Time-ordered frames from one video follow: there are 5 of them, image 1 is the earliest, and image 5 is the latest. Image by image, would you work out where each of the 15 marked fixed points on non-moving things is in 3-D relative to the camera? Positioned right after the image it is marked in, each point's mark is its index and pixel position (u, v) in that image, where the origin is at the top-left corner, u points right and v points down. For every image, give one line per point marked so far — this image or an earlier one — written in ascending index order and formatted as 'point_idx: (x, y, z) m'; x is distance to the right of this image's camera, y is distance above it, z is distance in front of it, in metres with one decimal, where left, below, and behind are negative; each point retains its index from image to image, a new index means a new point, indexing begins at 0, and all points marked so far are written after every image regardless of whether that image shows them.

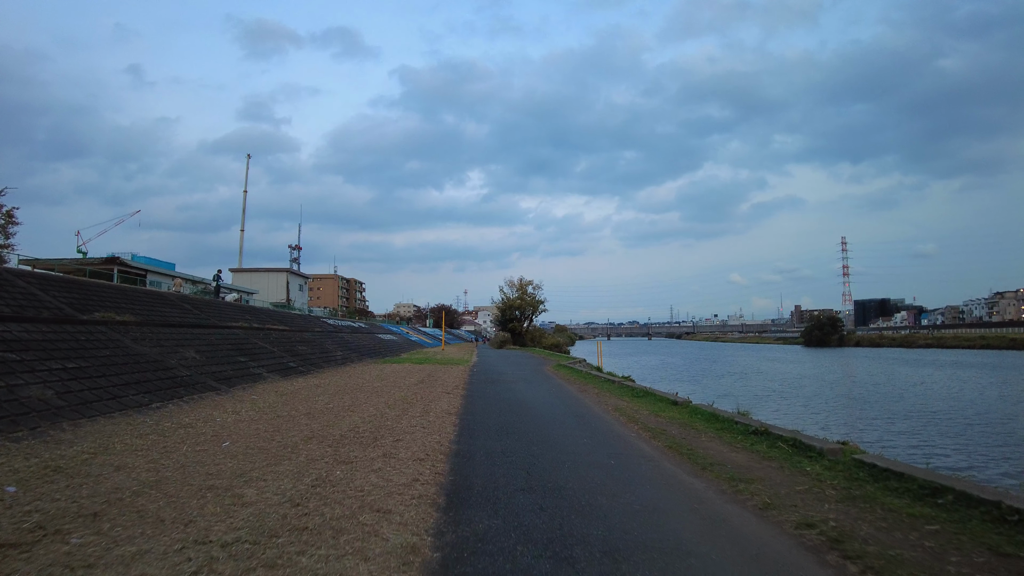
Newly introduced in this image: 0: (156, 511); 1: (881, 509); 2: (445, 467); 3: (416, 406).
0: (-3.3, -2.1, +4.9) m
1: (+4.1, -2.4, +5.8) m
2: (-0.9, -2.3, +6.6) m
3: (-2.2, -2.7, +11.6) m
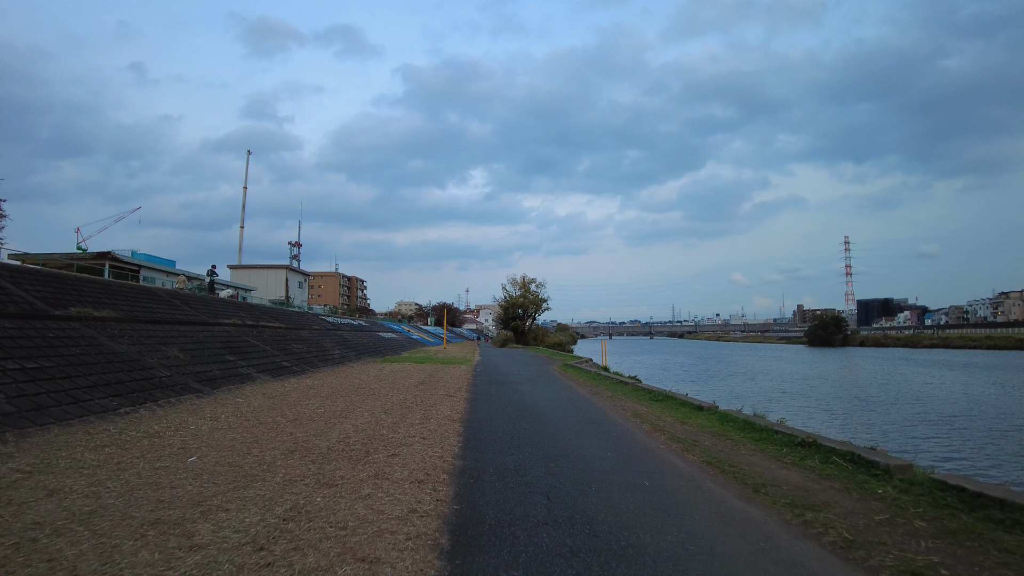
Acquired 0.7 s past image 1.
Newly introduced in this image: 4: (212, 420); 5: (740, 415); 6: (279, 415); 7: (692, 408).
0: (-3.2, -2.0, +3.8) m
1: (+4.3, -2.3, +4.6) m
2: (-0.7, -2.2, +5.5) m
3: (-2.0, -2.5, +10.5) m
4: (-5.5, -2.4, +9.5) m
5: (+4.8, -2.6, +10.9) m
6: (-4.6, -2.5, +10.3) m
7: (+4.1, -2.7, +11.9) m
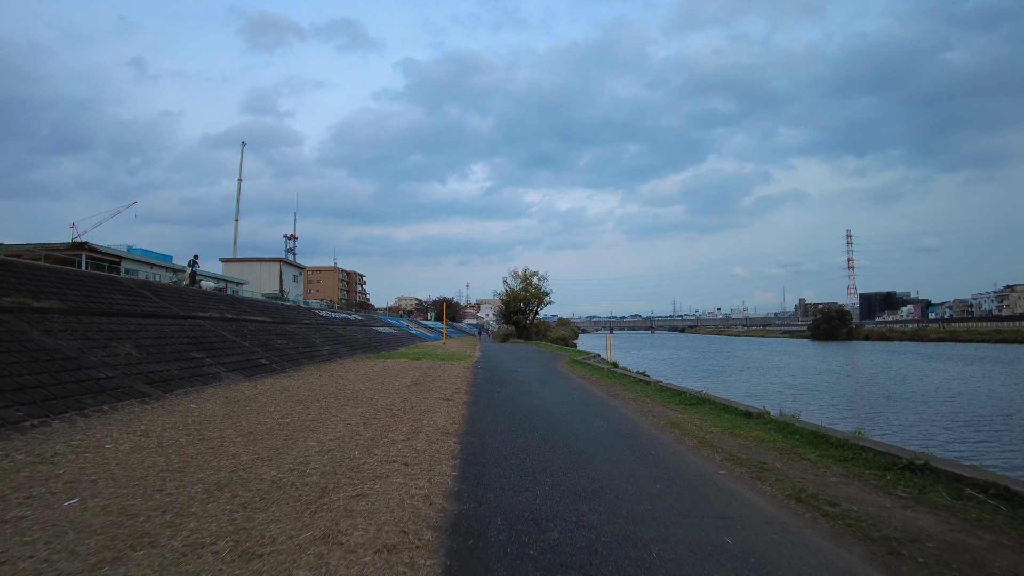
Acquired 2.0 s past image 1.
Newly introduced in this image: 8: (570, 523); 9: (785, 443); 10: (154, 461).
0: (-3.0, -1.7, +1.8) m
1: (+4.4, -2.0, +2.6) m
2: (-0.5, -1.9, +3.5) m
3: (-1.8, -2.2, +8.5) m
4: (-5.3, -2.1, +7.5) m
5: (+4.9, -2.3, +8.9) m
6: (-4.5, -2.2, +8.3) m
7: (+4.3, -2.4, +9.9) m
8: (+0.5, -2.0, +4.5) m
9: (+4.0, -2.3, +7.7) m
10: (-4.2, -2.0, +6.1) m
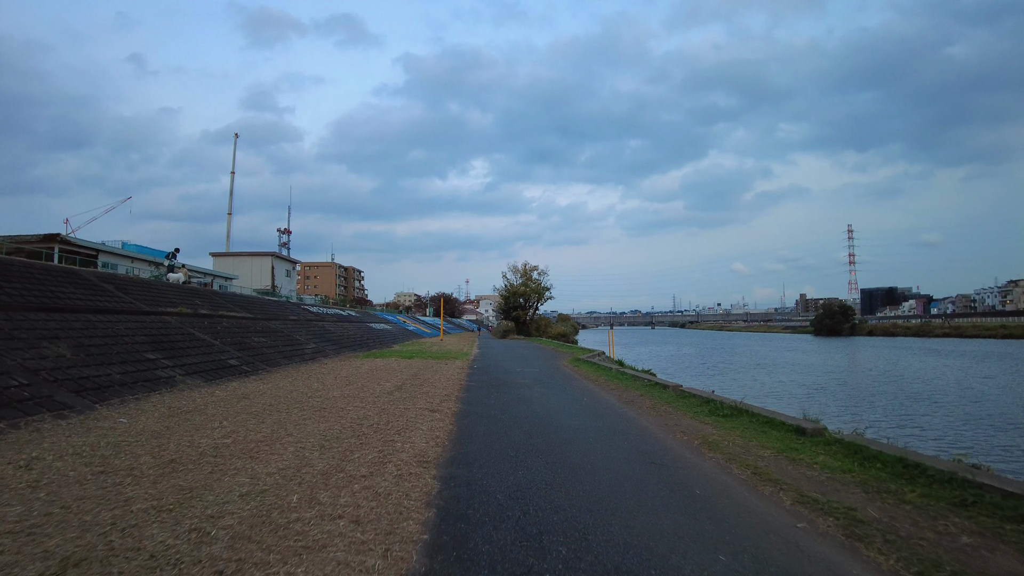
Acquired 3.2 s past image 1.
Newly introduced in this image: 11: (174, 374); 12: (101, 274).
0: (-3.0, -1.6, 0.0) m
1: (+4.4, -1.9, +0.8) m
2: (-0.5, -1.7, +1.7) m
3: (-1.8, -2.0, +6.7) m
4: (-5.3, -2.0, +5.7) m
5: (+4.9, -2.1, +7.1) m
6: (-4.5, -2.1, +6.5) m
7: (+4.2, -2.2, +8.1) m
8: (+0.5, -1.9, +2.7) m
9: (+4.0, -2.1, +5.9) m
10: (-4.2, -1.9, +4.4) m
11: (-7.9, -2.0, +12.2) m
12: (-14.8, +0.5, +18.9) m
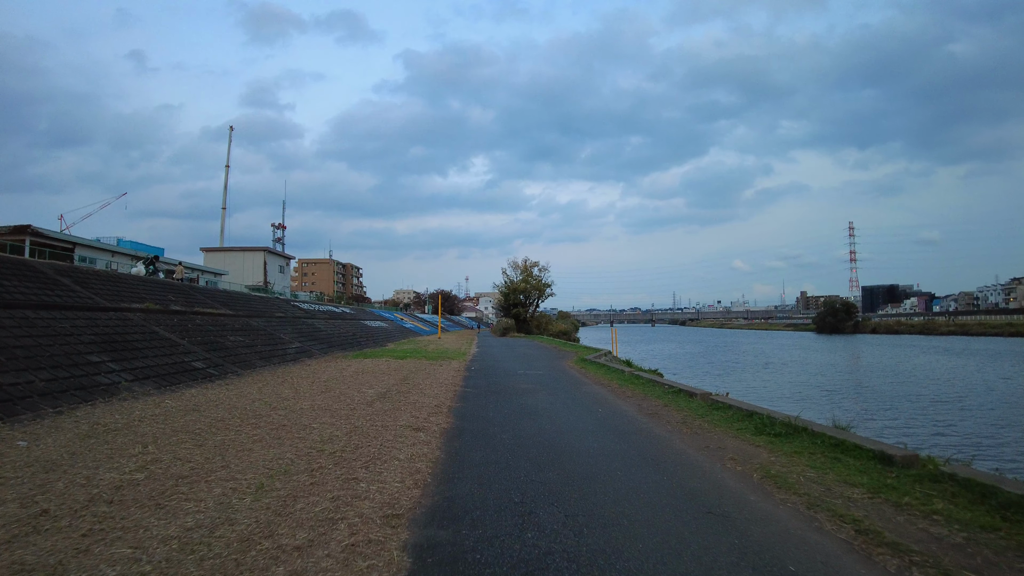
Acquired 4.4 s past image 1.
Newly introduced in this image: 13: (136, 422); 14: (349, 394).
0: (-3.0, -1.5, -1.8) m
1: (+4.4, -1.8, -0.9) m
2: (-0.5, -1.6, -0.1) m
3: (-1.8, -1.9, +5.0) m
4: (-5.3, -1.8, +3.9) m
5: (+4.9, -2.0, +5.4) m
6: (-4.4, -1.9, +4.7) m
7: (+4.3, -2.1, +6.4) m
8: (+0.5, -1.7, +0.9) m
9: (+4.0, -2.0, +4.1) m
10: (-4.2, -1.8, +2.6) m
11: (-7.8, -1.8, +10.5) m
12: (-14.8, +0.7, +17.1) m
13: (-5.7, -2.0, +7.9) m
14: (-3.4, -2.2, +10.7) m
